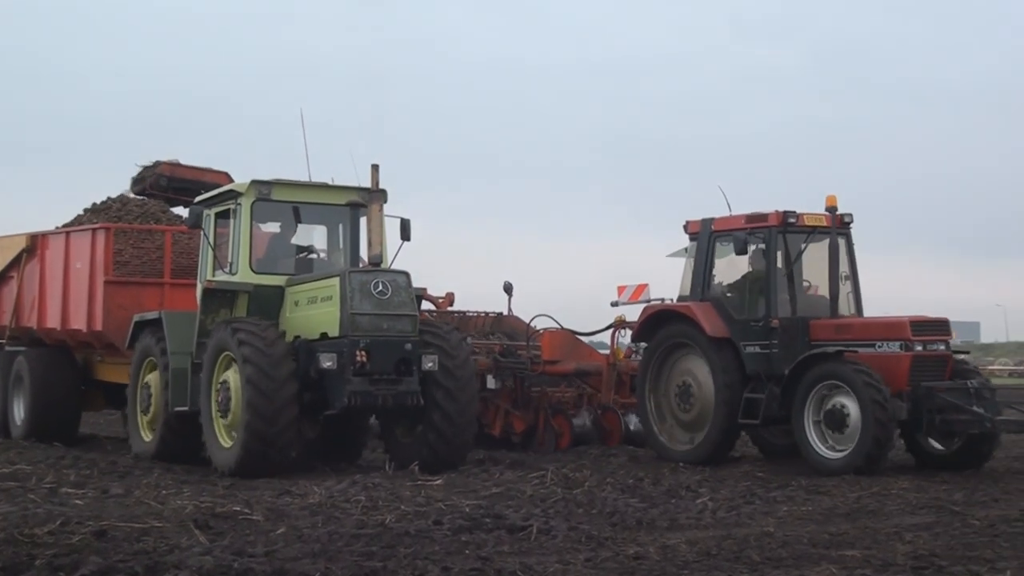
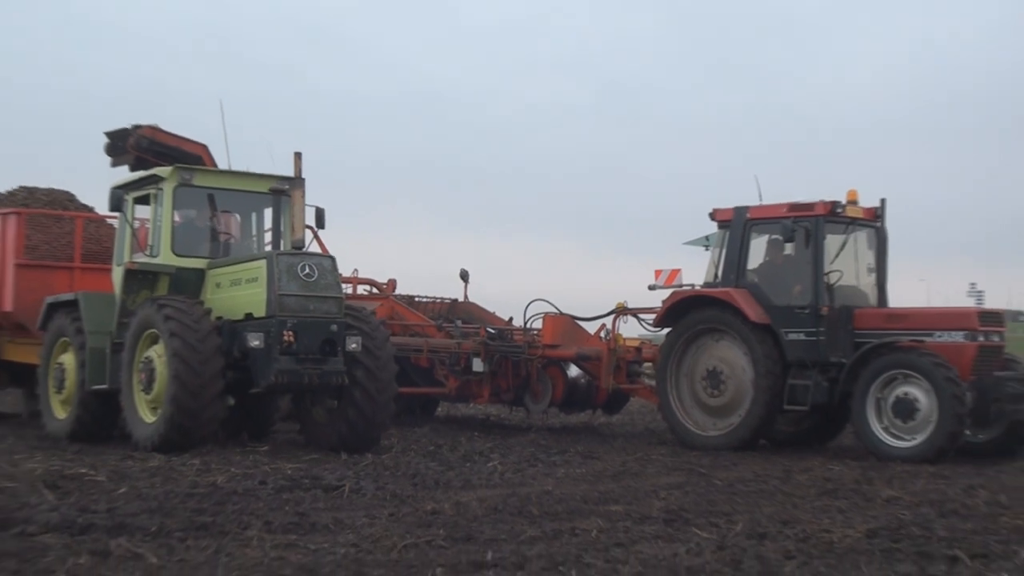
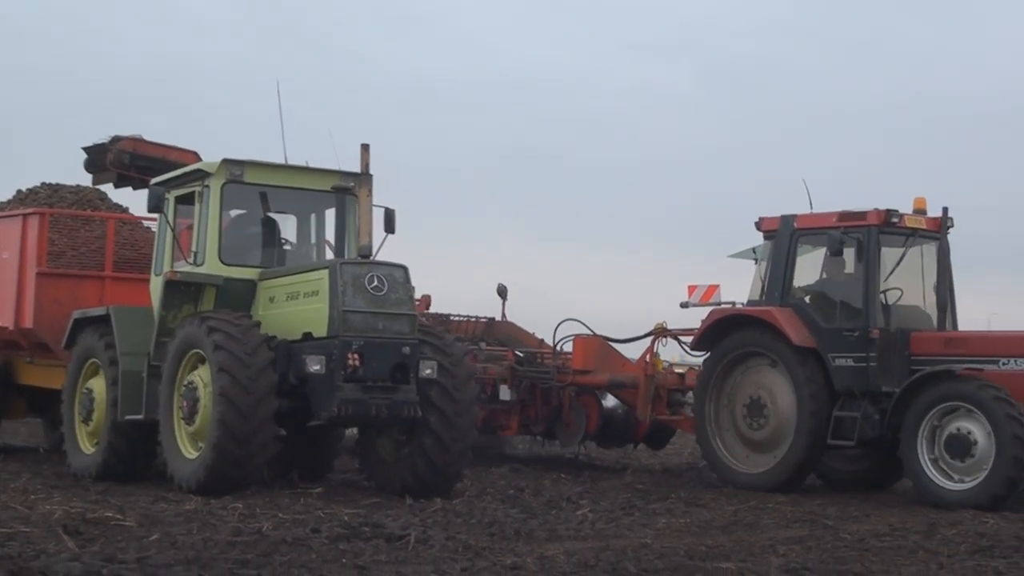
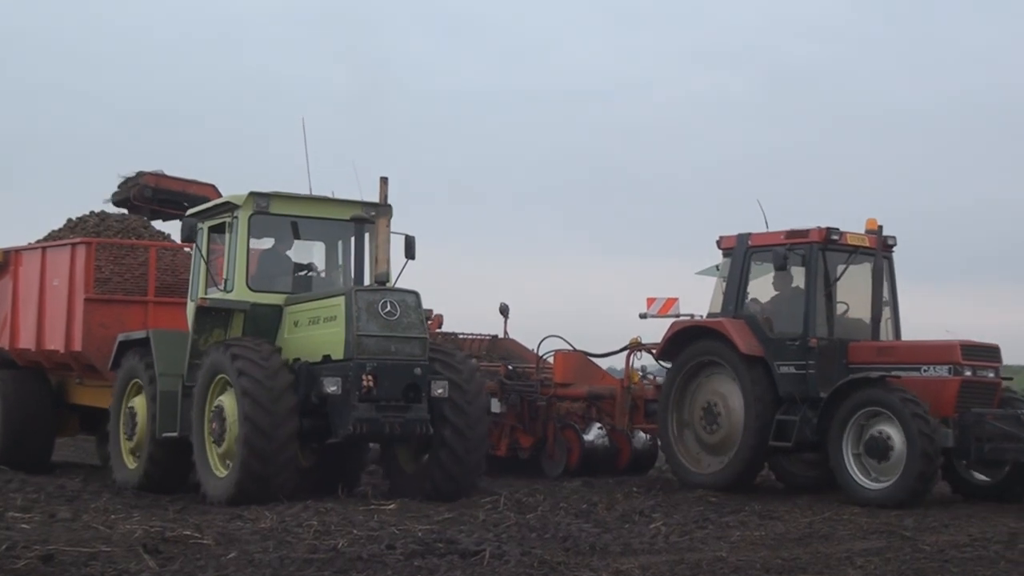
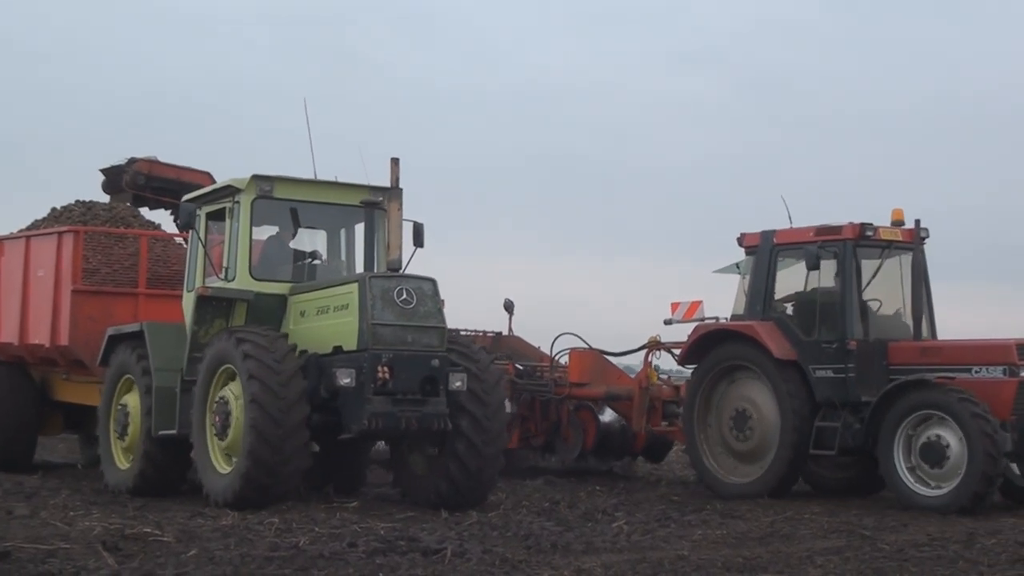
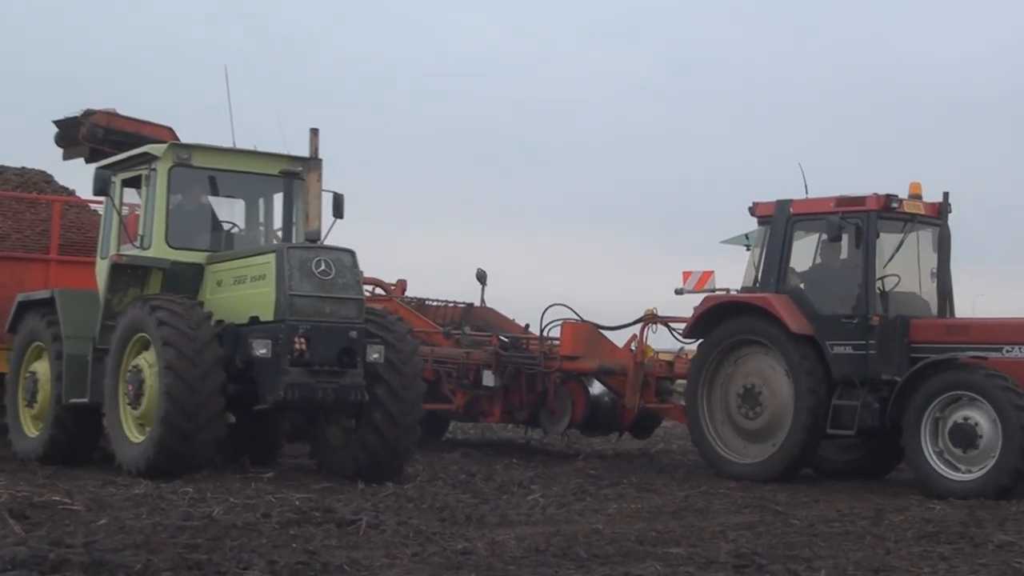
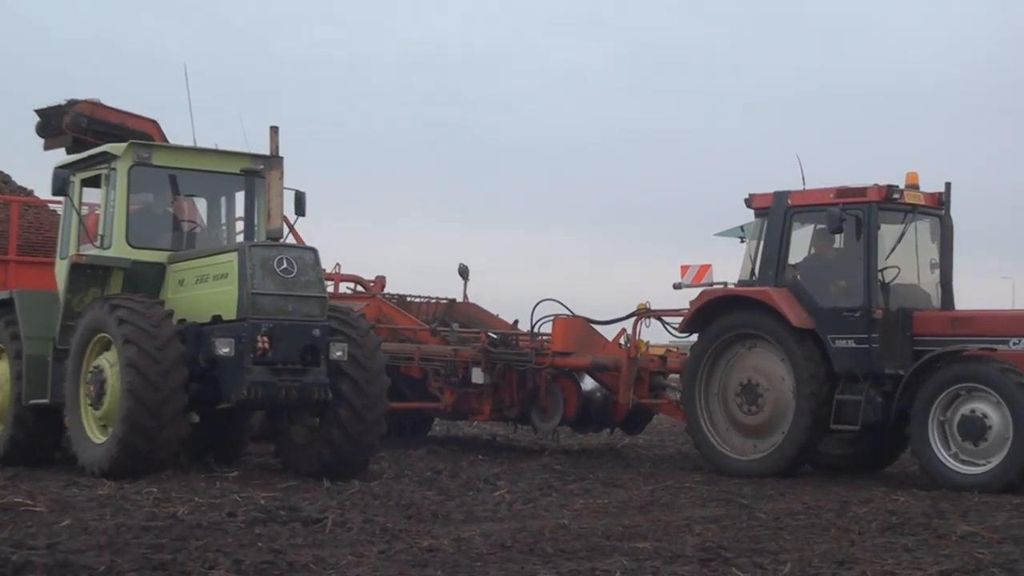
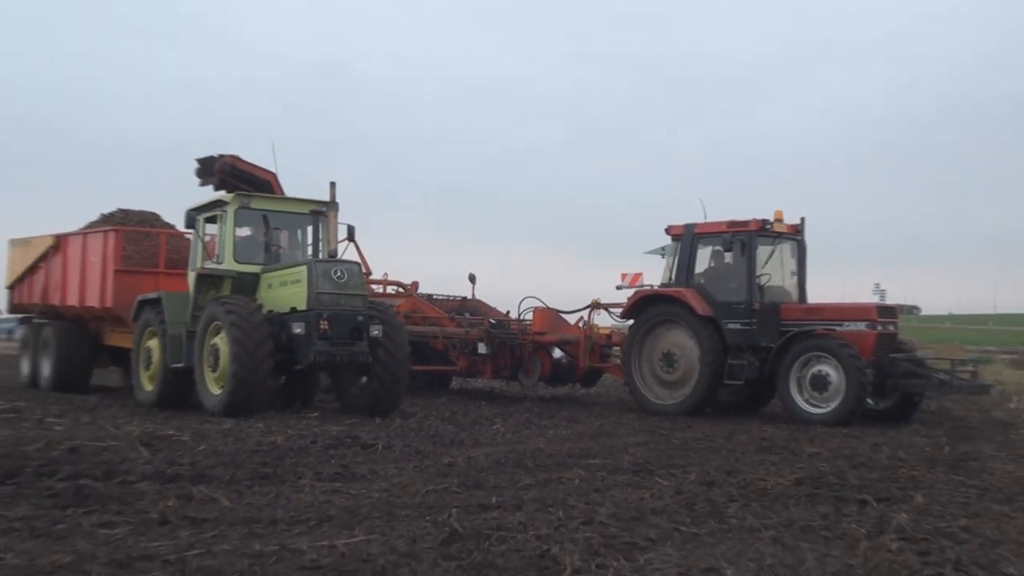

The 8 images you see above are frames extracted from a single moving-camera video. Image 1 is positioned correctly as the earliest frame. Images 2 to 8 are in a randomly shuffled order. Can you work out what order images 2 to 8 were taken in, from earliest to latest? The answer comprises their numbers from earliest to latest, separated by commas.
4, 5, 3, 6, 7, 2, 8
